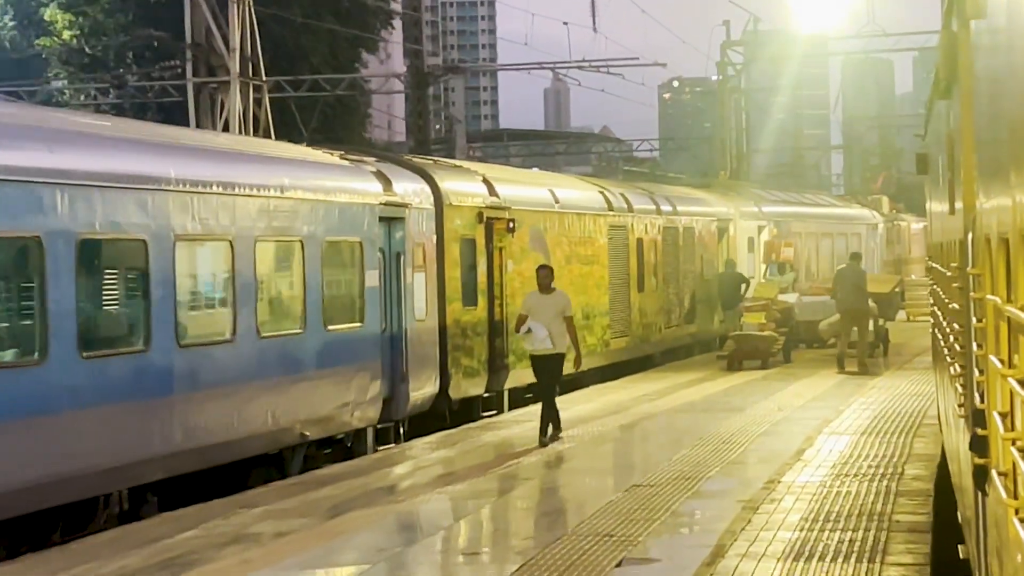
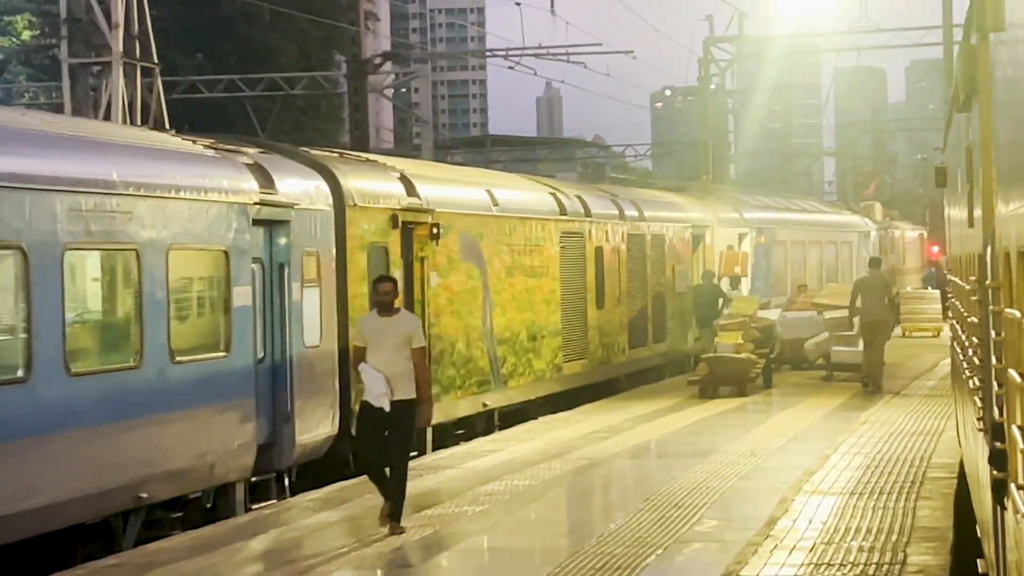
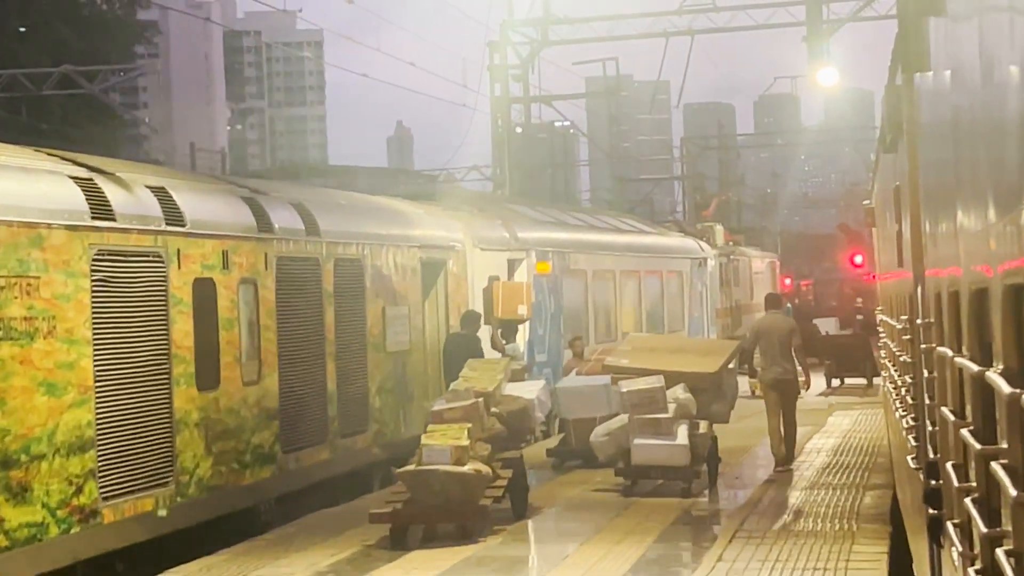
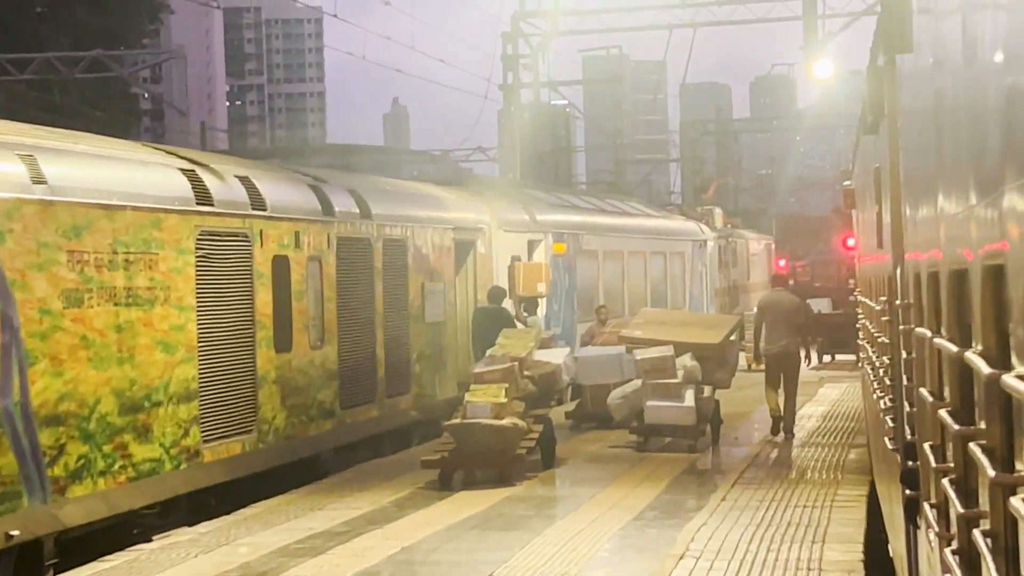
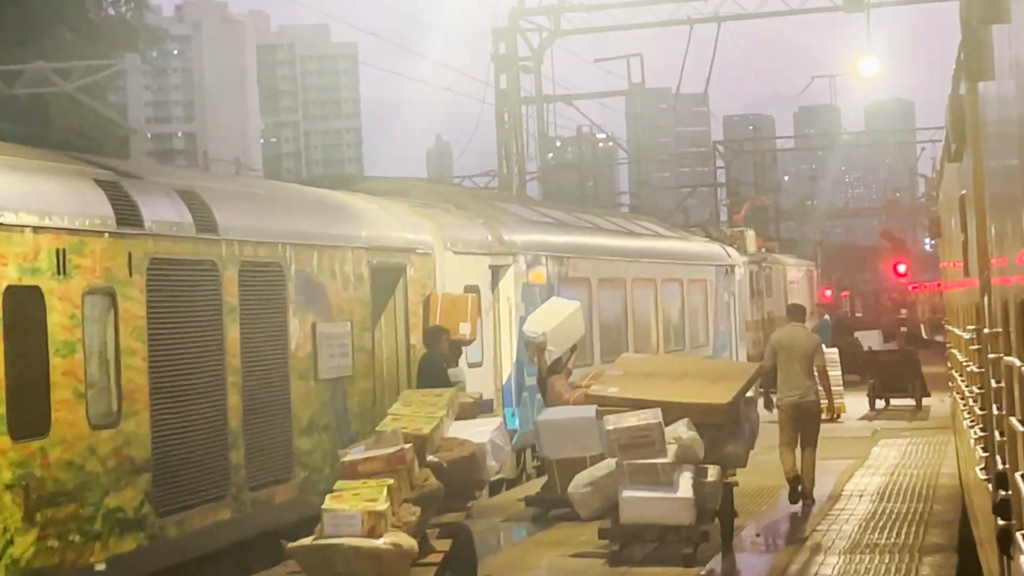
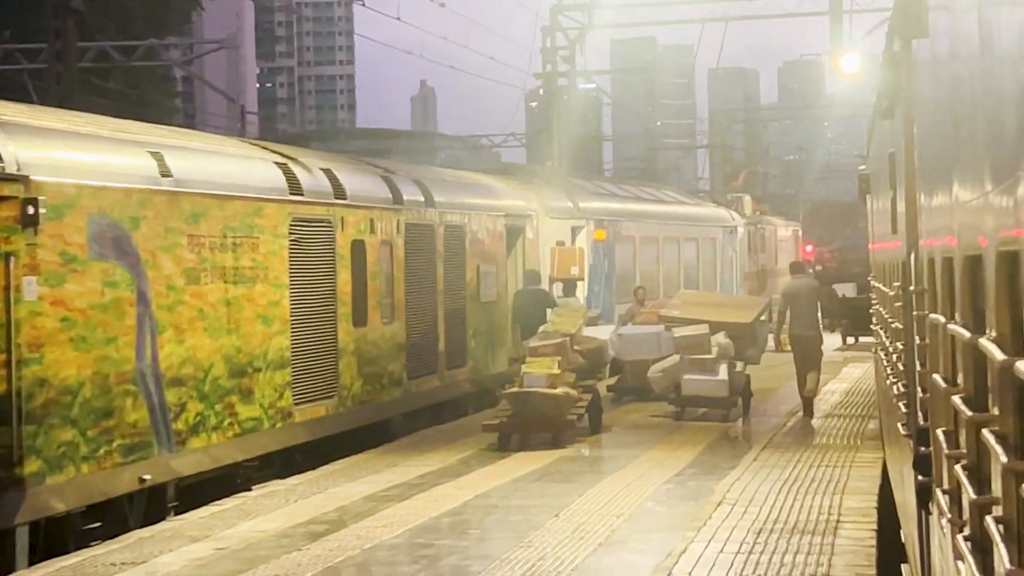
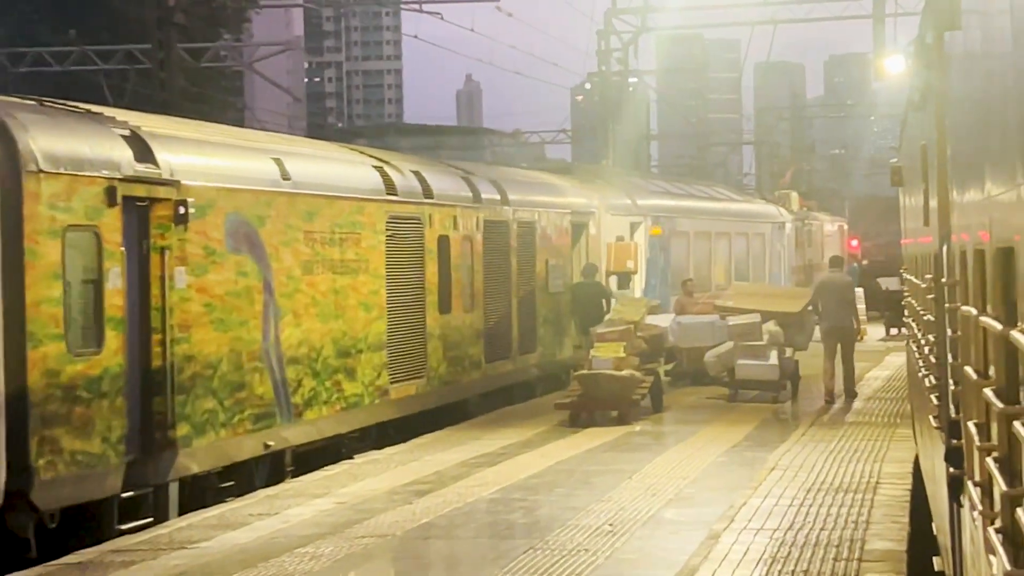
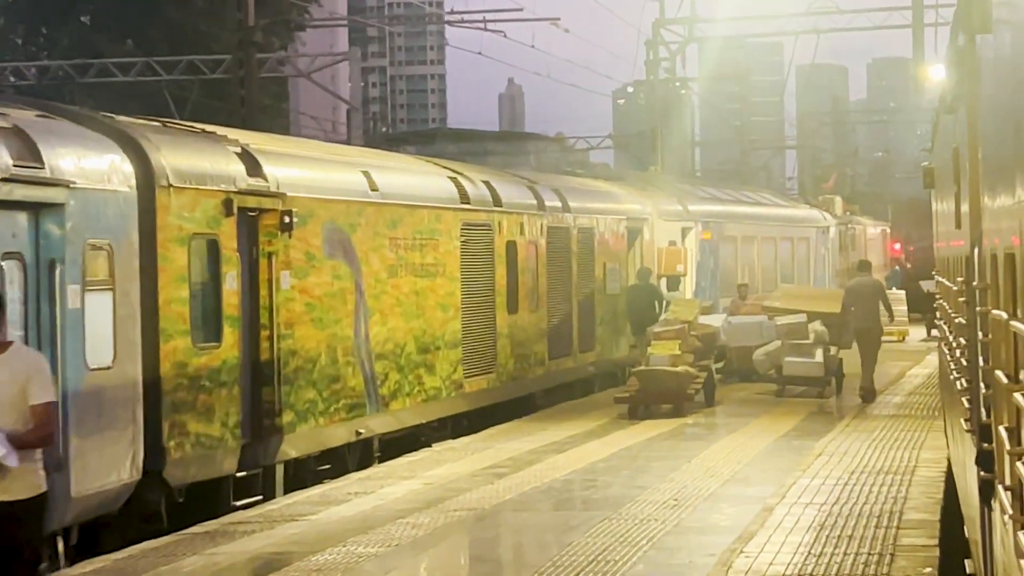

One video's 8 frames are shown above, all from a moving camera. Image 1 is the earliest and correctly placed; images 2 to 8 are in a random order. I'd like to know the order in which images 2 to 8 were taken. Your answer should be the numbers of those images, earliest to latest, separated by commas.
2, 8, 7, 6, 4, 3, 5
